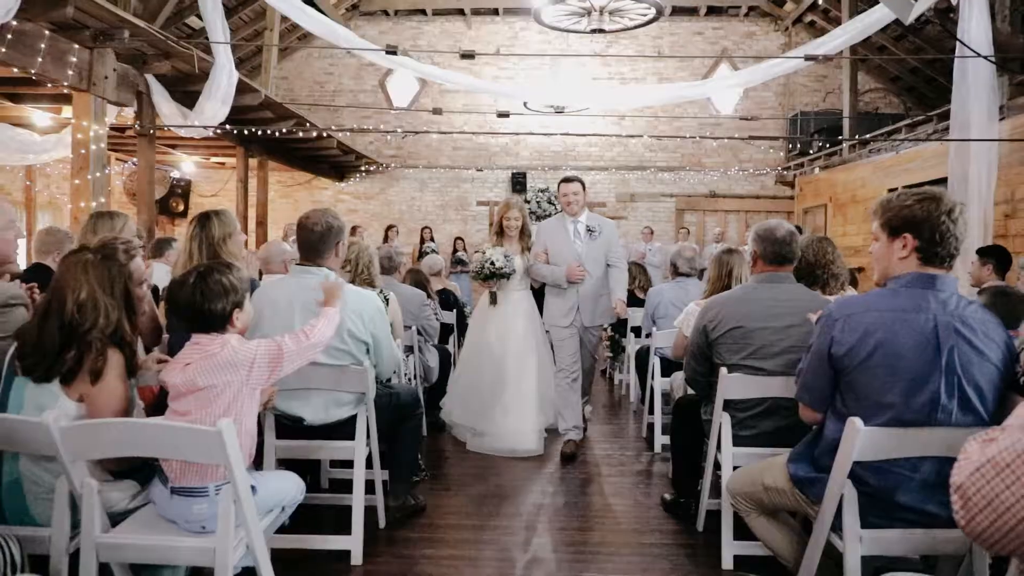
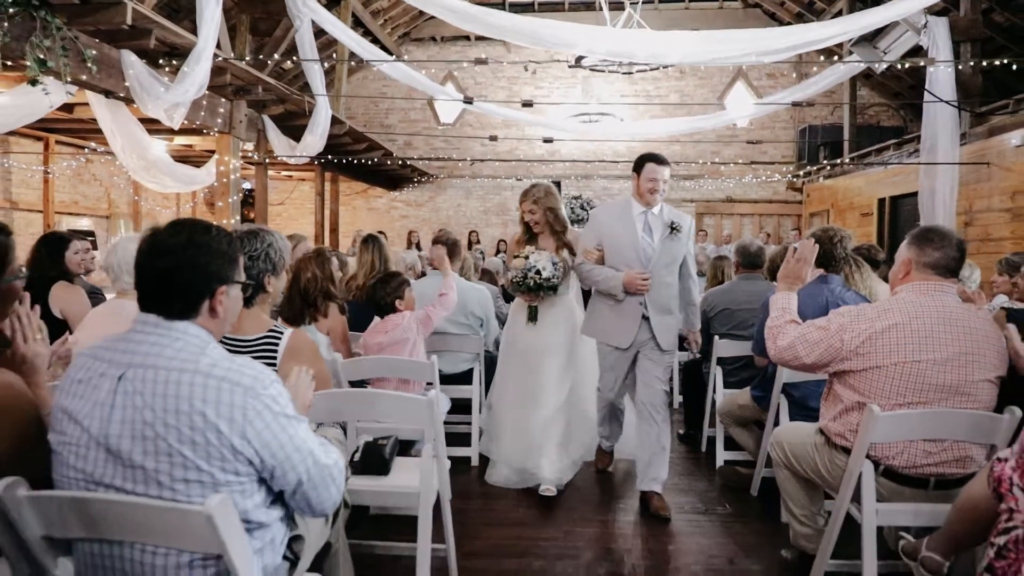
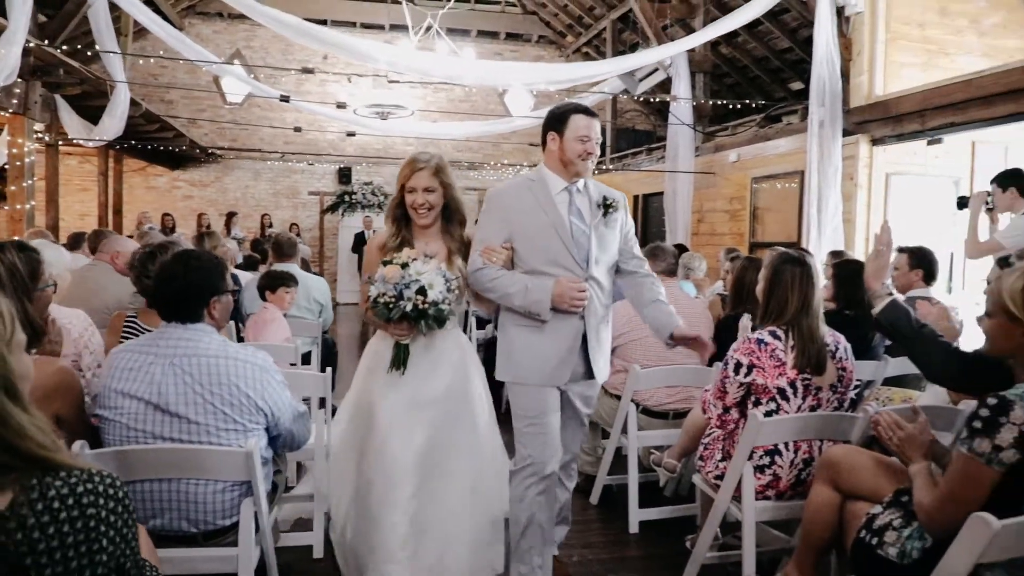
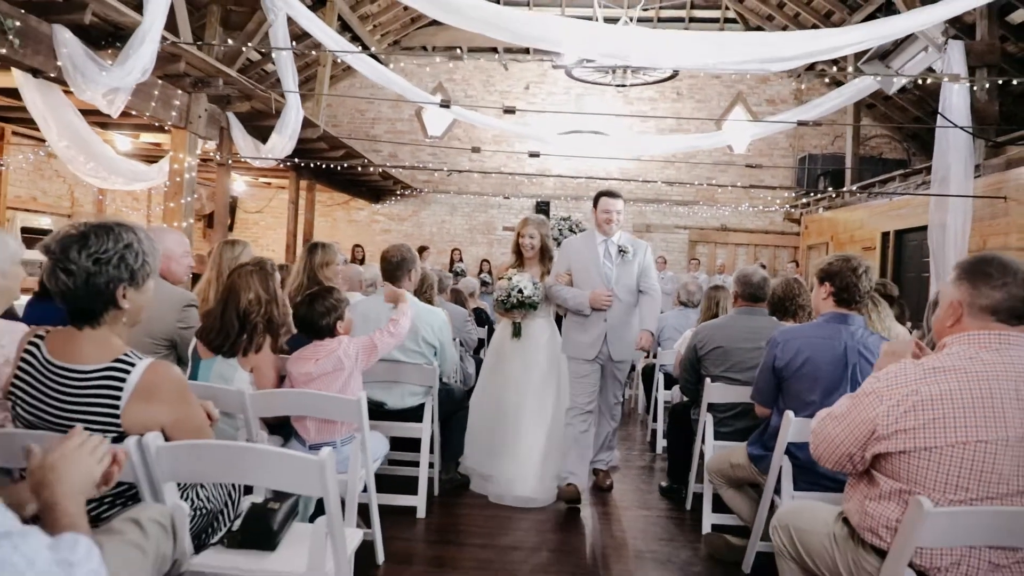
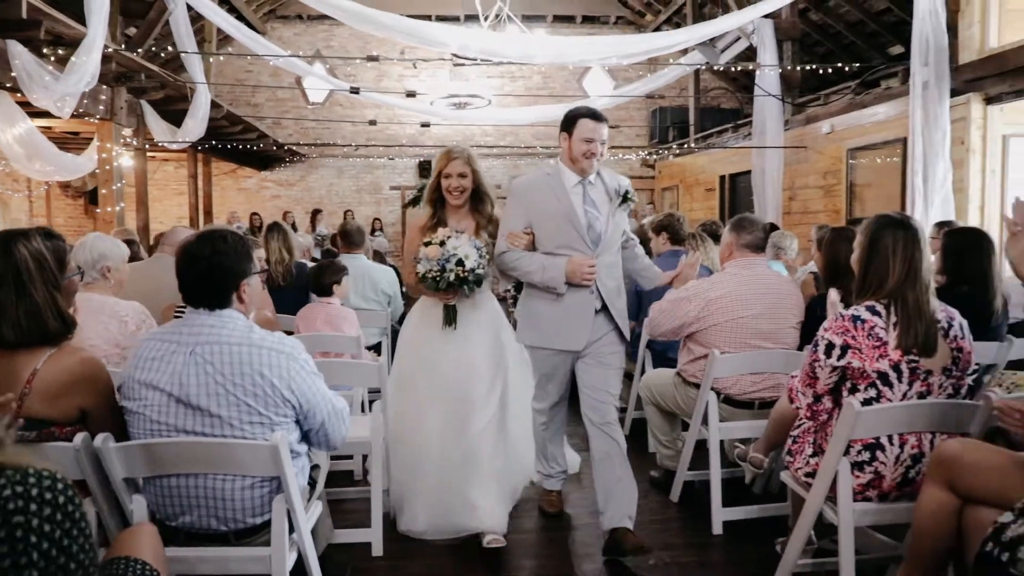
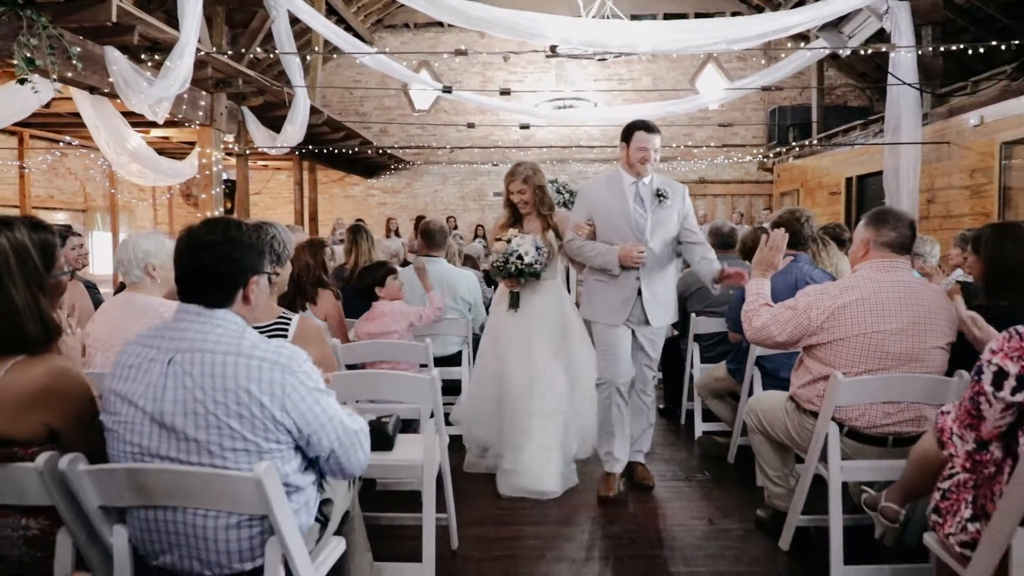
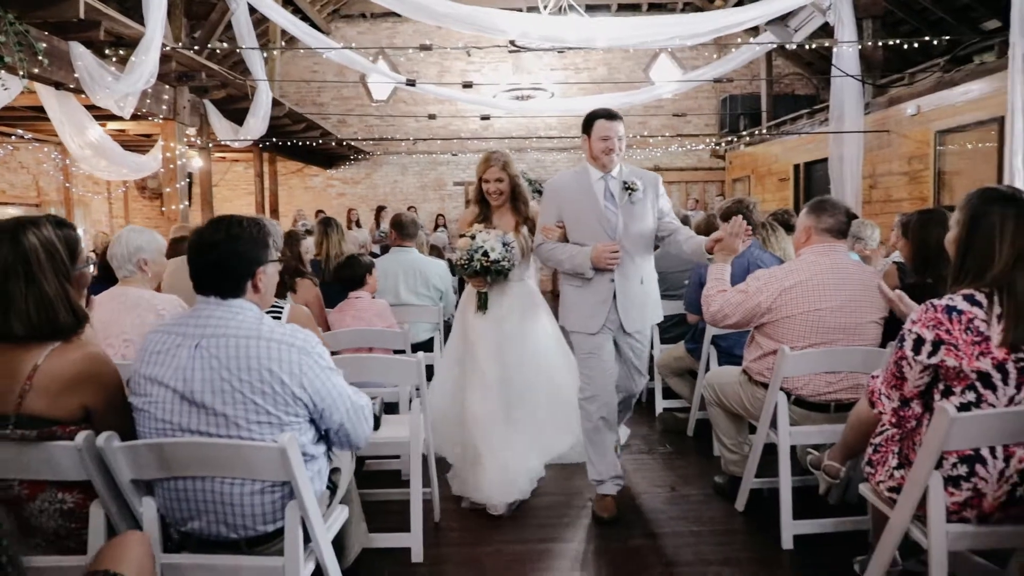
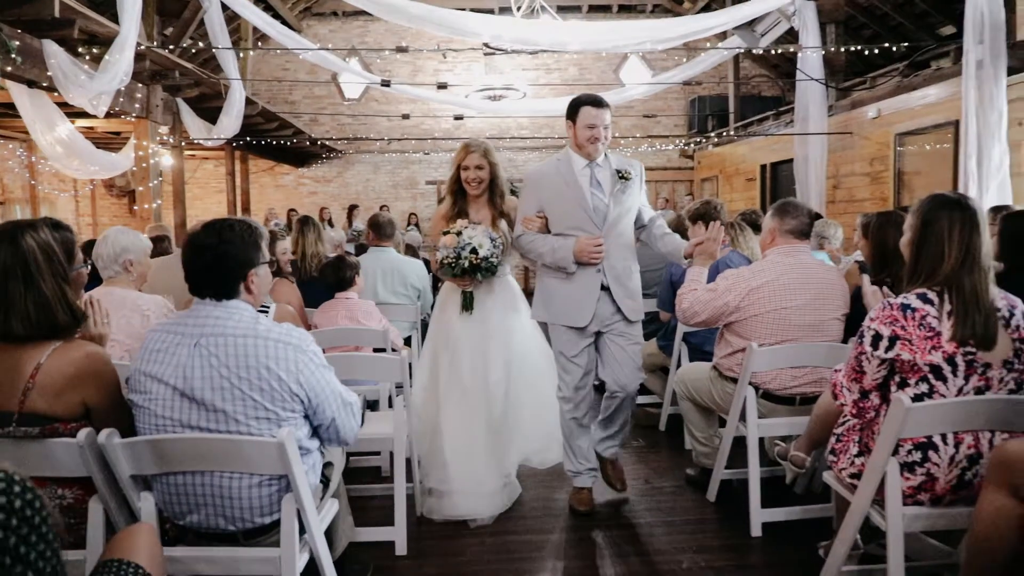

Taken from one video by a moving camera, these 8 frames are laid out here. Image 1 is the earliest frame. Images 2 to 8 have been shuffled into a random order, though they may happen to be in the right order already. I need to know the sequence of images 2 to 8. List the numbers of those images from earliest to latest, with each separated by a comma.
4, 2, 6, 7, 8, 5, 3
